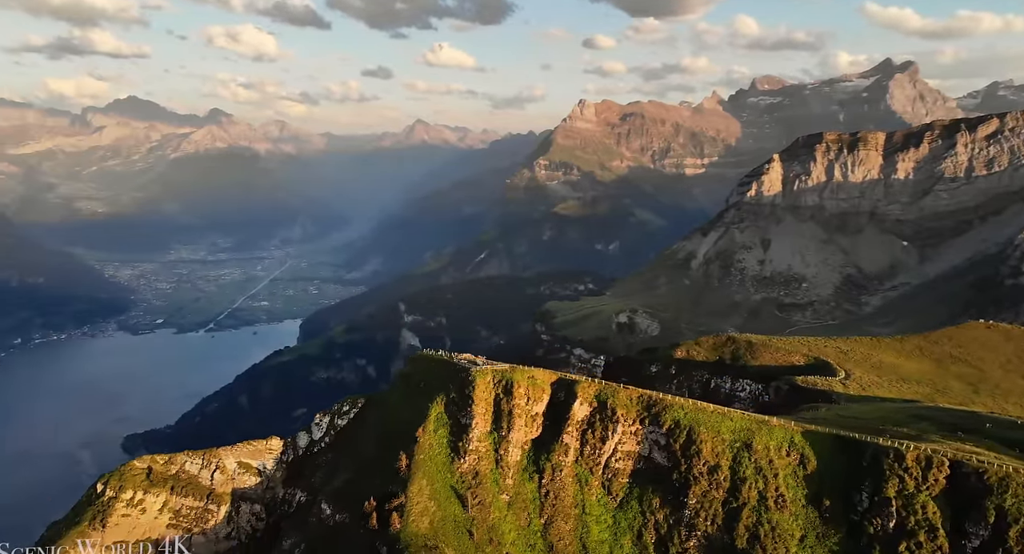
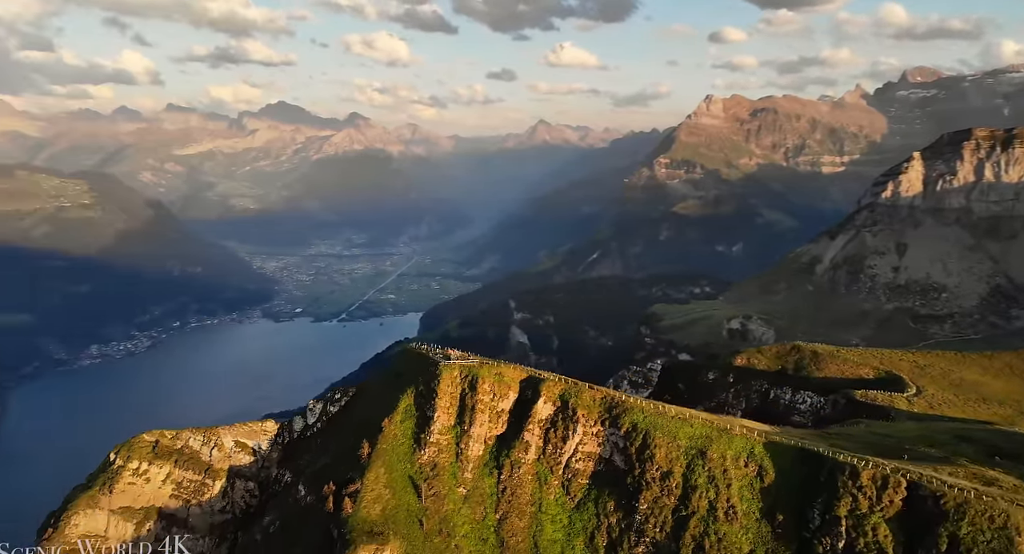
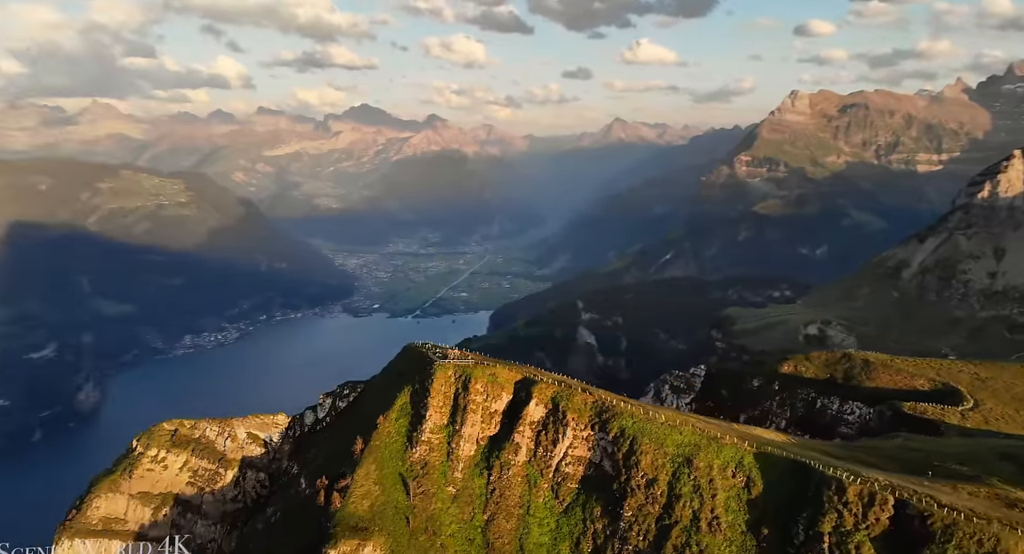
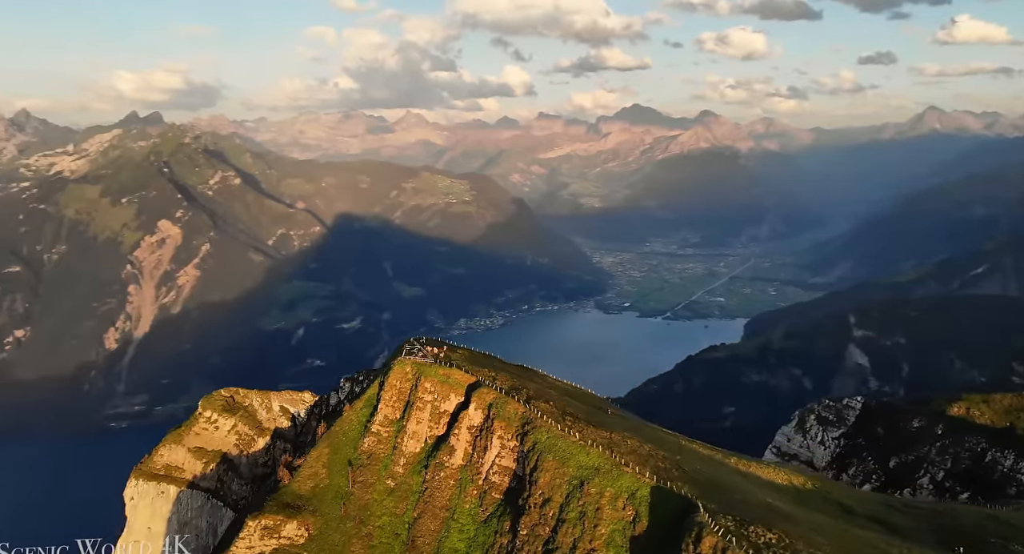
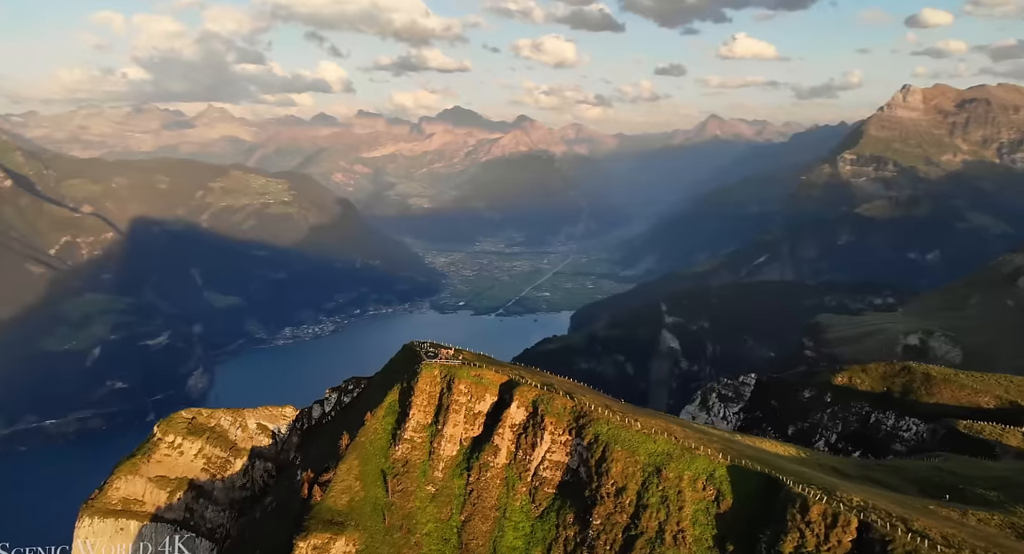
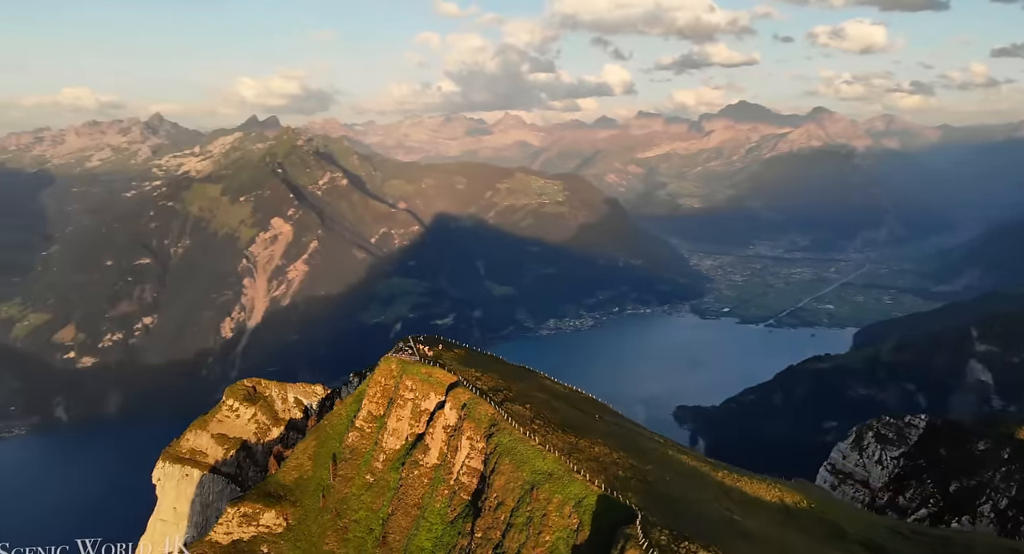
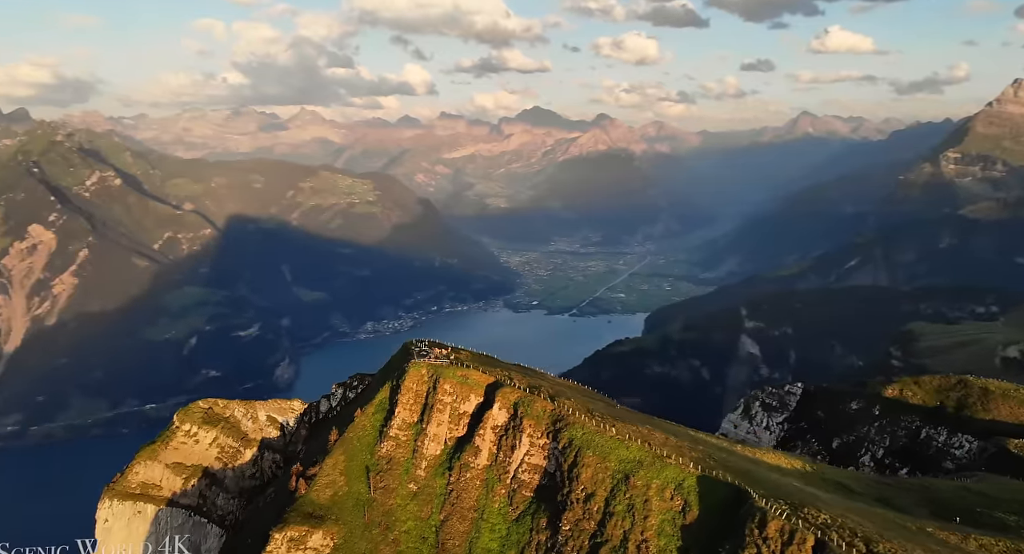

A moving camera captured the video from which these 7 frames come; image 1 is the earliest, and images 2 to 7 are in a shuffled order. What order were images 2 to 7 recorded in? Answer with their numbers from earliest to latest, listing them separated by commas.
2, 3, 5, 7, 4, 6
